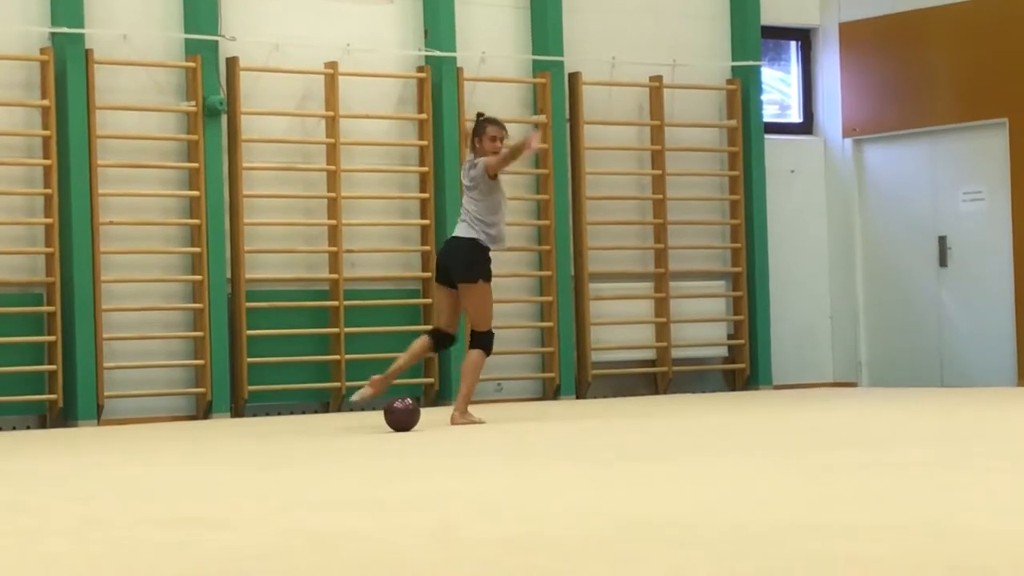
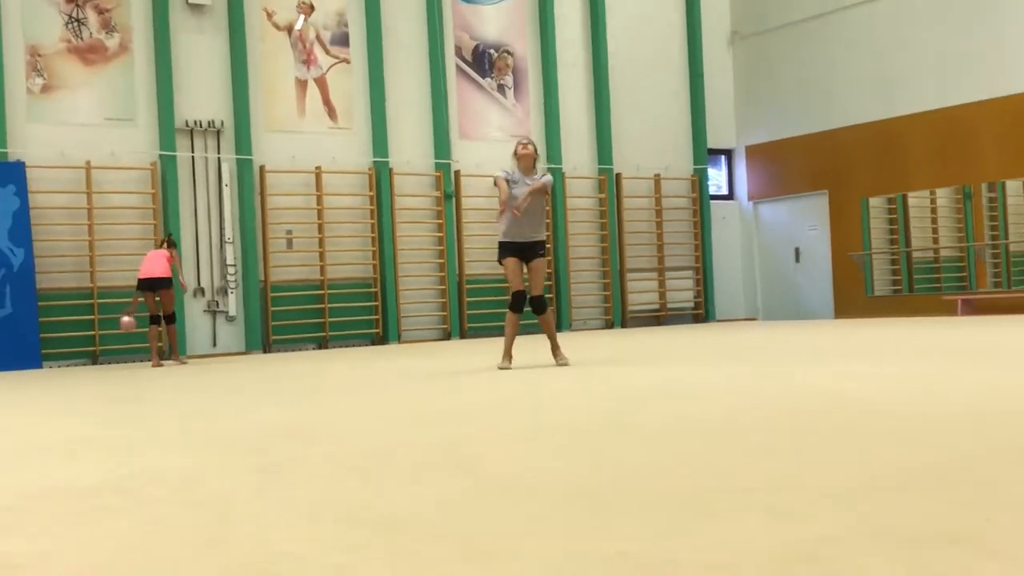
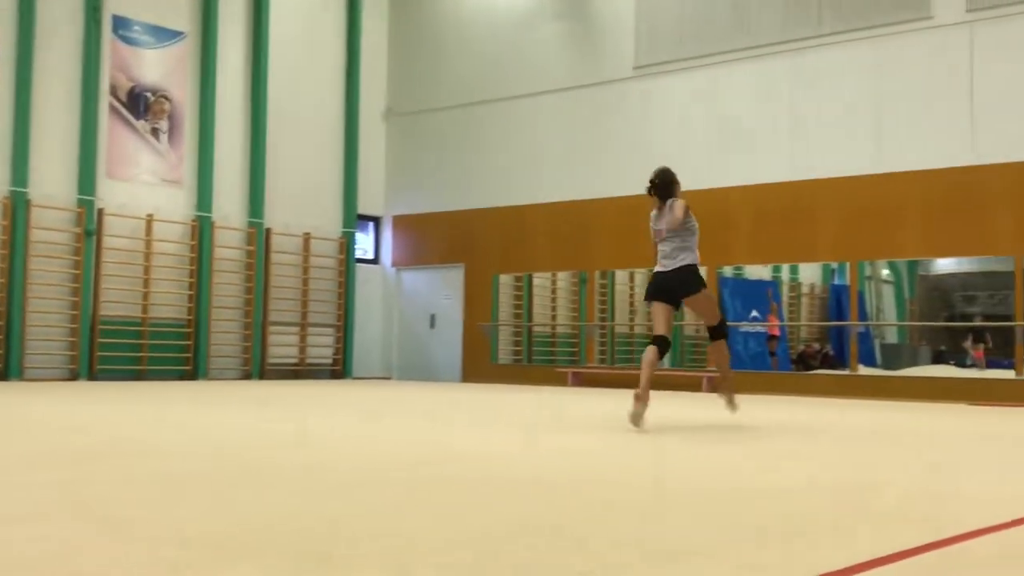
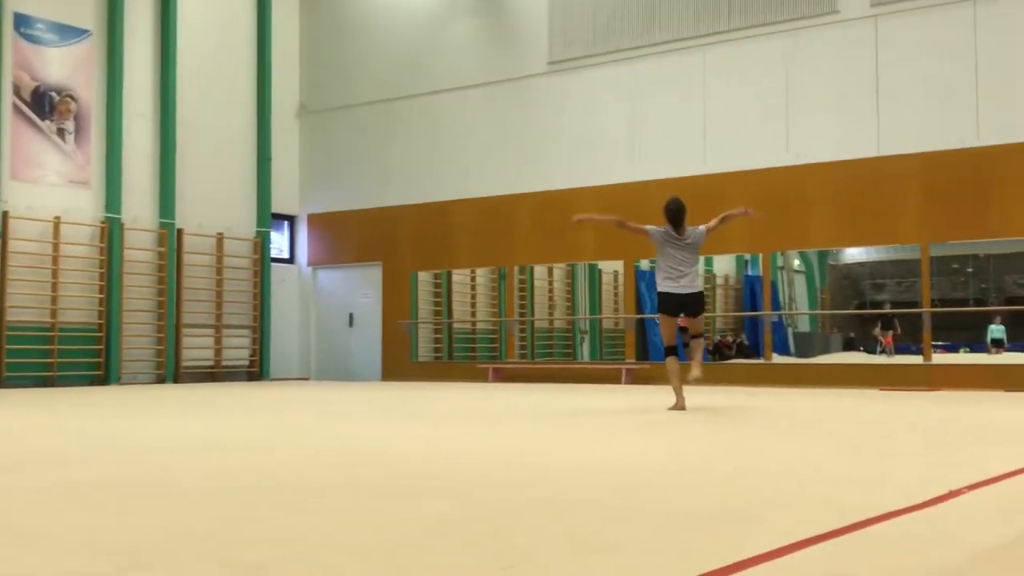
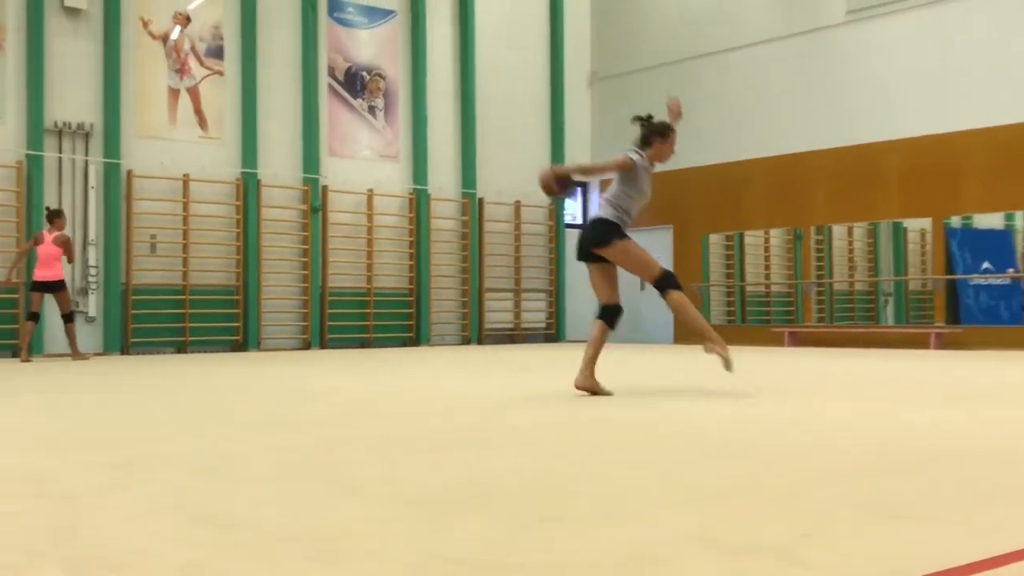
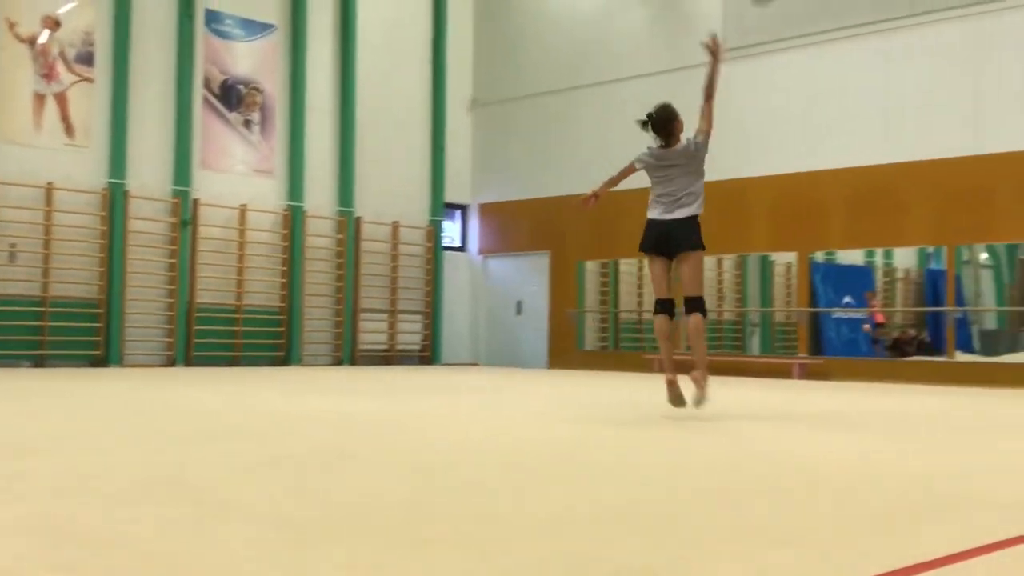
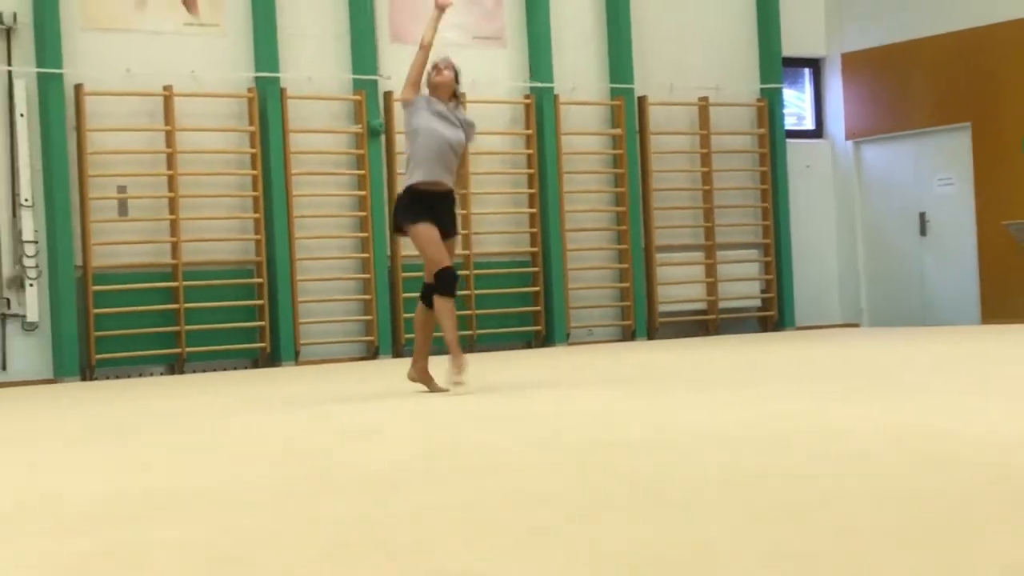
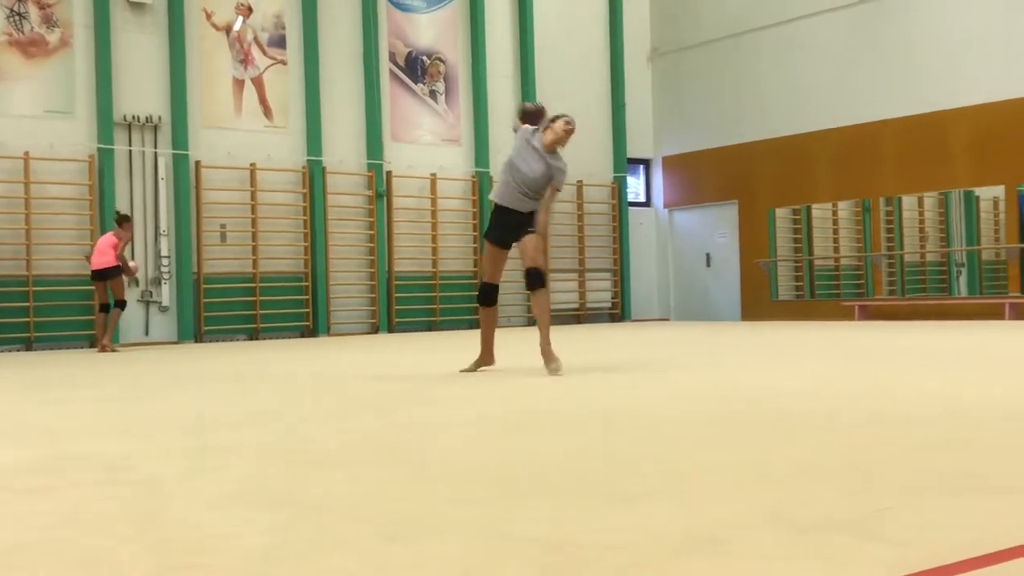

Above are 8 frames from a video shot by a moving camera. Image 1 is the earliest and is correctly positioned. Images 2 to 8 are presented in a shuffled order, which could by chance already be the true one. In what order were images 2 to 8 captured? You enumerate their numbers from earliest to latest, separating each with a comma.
7, 2, 8, 5, 6, 3, 4
